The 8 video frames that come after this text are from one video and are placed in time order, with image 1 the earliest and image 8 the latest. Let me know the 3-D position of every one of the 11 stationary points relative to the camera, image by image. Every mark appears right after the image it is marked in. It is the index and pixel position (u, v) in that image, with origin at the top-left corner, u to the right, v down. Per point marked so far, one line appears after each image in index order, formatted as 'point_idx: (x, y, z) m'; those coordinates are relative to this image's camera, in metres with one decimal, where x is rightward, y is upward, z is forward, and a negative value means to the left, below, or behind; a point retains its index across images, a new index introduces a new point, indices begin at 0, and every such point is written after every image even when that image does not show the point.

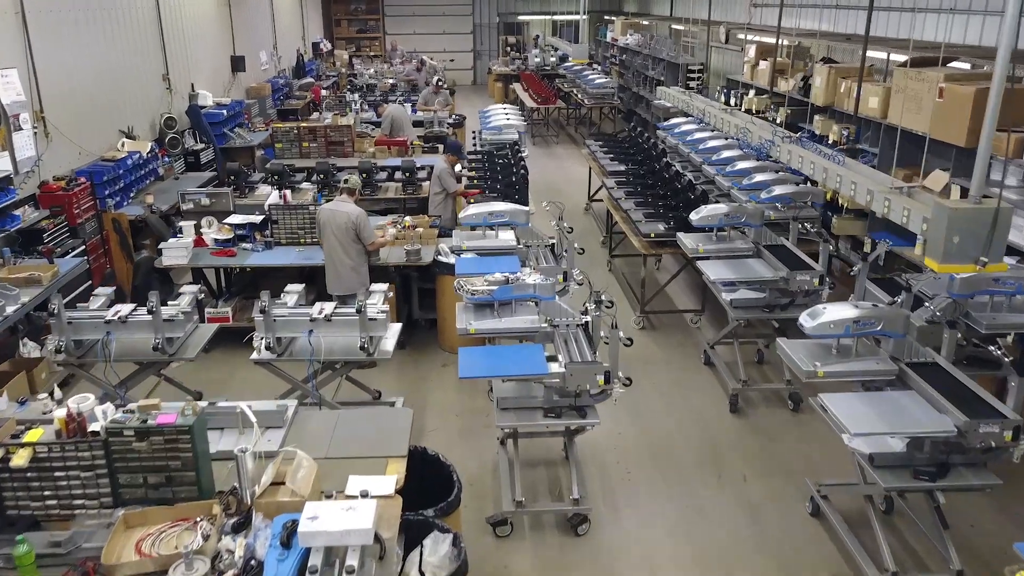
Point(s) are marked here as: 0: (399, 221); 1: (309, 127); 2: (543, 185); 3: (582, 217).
0: (-0.9, +0.5, +6.0) m
1: (-2.4, +1.9, +8.6) m
2: (+0.4, +1.5, +10.4) m
3: (+0.9, +0.9, +8.8) m
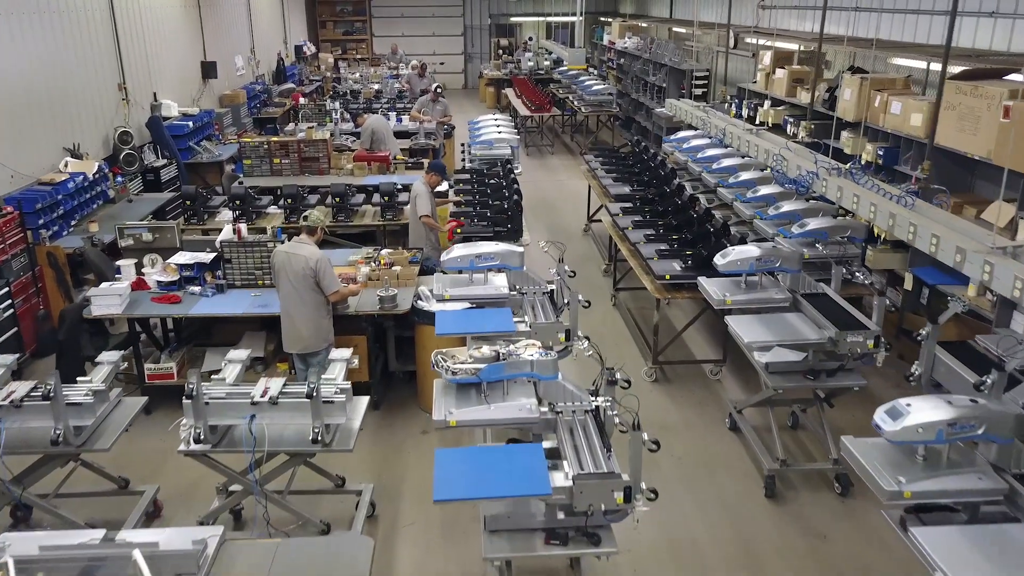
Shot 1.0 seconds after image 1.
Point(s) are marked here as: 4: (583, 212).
0: (-1.0, +0.2, +5.2) m
1: (-2.5, +1.6, +7.8) m
2: (+0.3, +1.1, +9.7) m
3: (+0.8, +0.5, +8.1) m
4: (+0.9, +0.9, +9.1) m
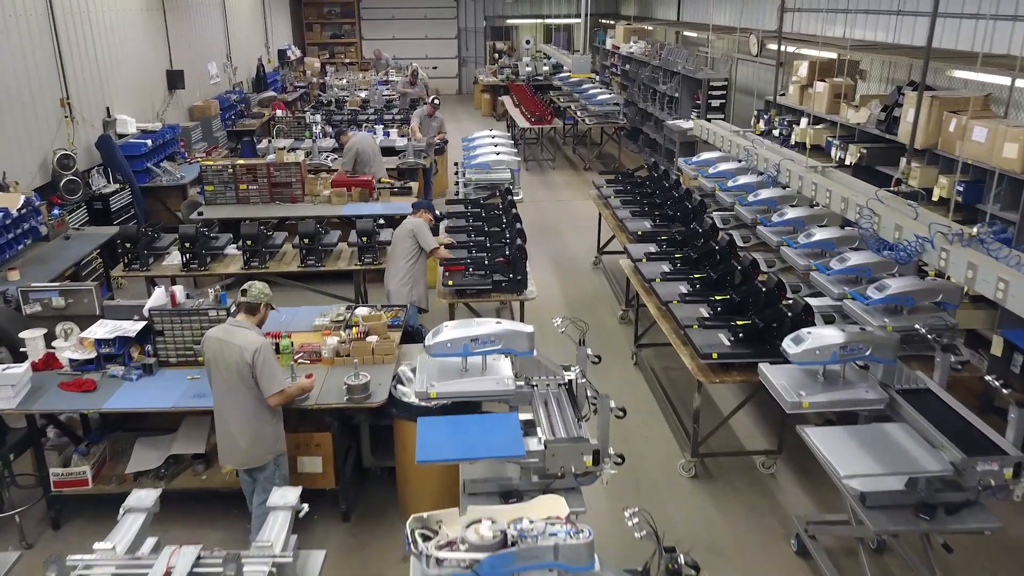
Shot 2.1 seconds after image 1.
0: (-1.0, -0.2, +4.2) m
1: (-2.5, +1.2, +6.8) m
2: (+0.3, +0.7, +8.7) m
3: (+0.8, +0.1, +7.1) m
4: (+0.9, +0.5, +8.1) m
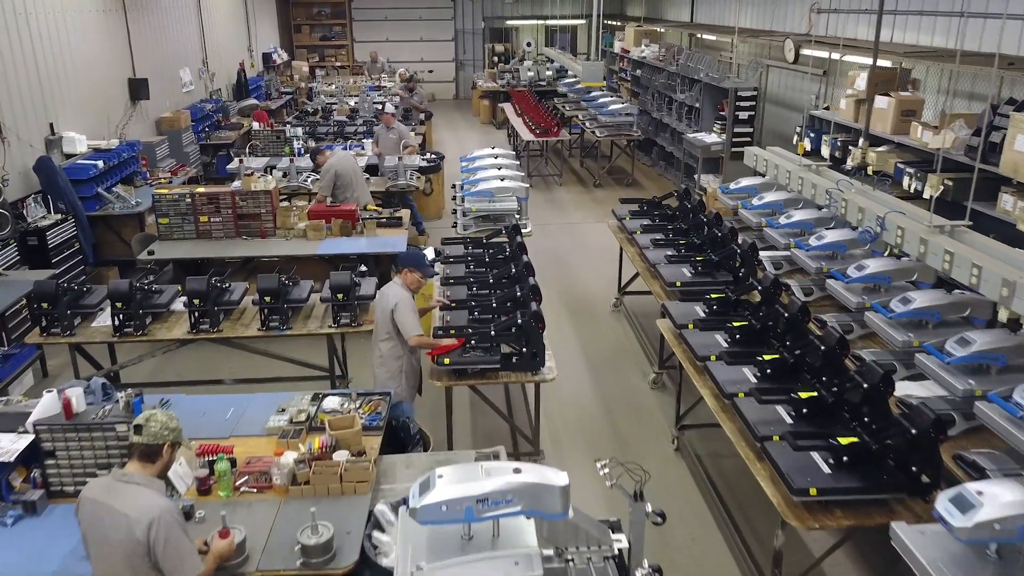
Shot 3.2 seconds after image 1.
0: (-0.9, -0.6, +3.2) m
1: (-2.4, +0.8, +5.8) m
2: (+0.4, +0.3, +7.7) m
3: (+0.9, -0.3, +6.1) m
4: (+0.9, +0.1, +7.1) m
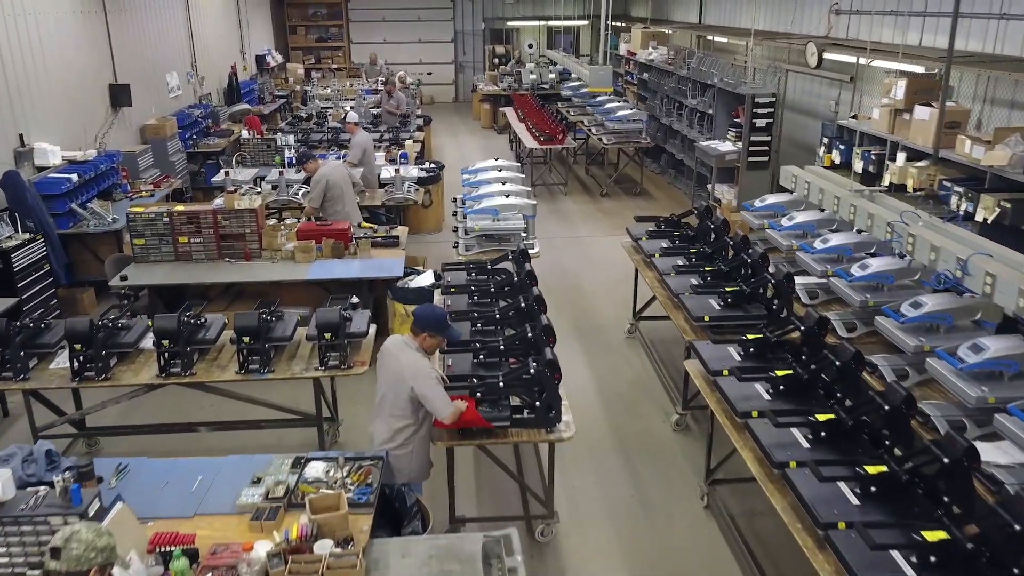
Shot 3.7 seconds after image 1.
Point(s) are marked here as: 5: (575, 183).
0: (-0.8, -0.8, +2.7) m
1: (-2.4, +0.6, +5.3) m
2: (+0.4, +0.1, +7.2) m
3: (+0.9, -0.5, +5.6) m
4: (+1.0, -0.1, +6.6) m
5: (+0.9, +1.5, +10.4) m
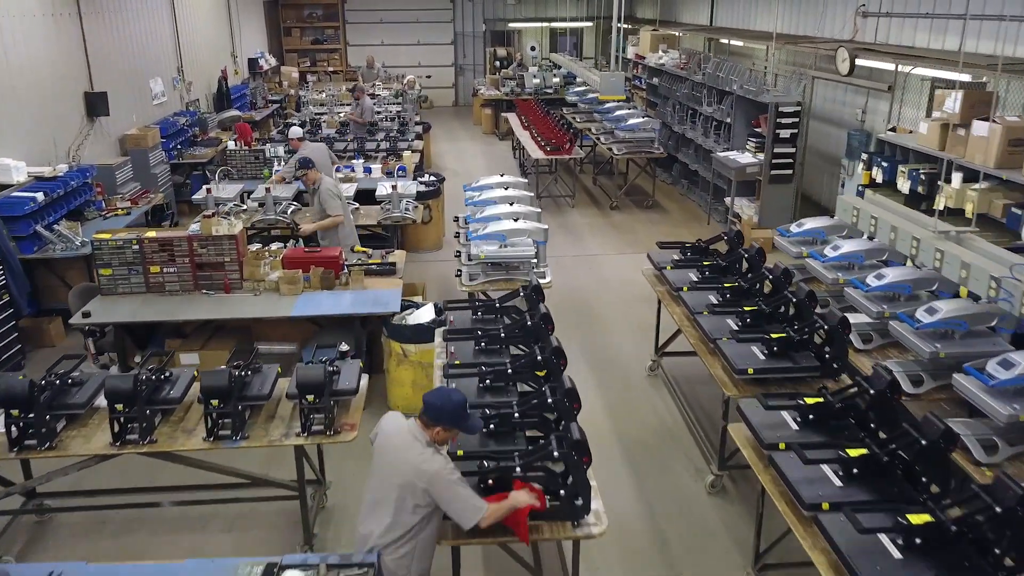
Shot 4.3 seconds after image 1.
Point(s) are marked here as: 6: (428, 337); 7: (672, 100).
0: (-0.8, -1.0, +2.2) m
1: (-2.3, +0.3, +4.8) m
2: (+0.5, -0.1, +6.7) m
3: (+1.0, -0.7, +5.1) m
4: (+1.0, -0.3, +6.1) m
5: (+1.0, +1.3, +9.9) m
6: (-0.5, -0.3, +4.6) m
7: (+2.3, +2.7, +10.3) m
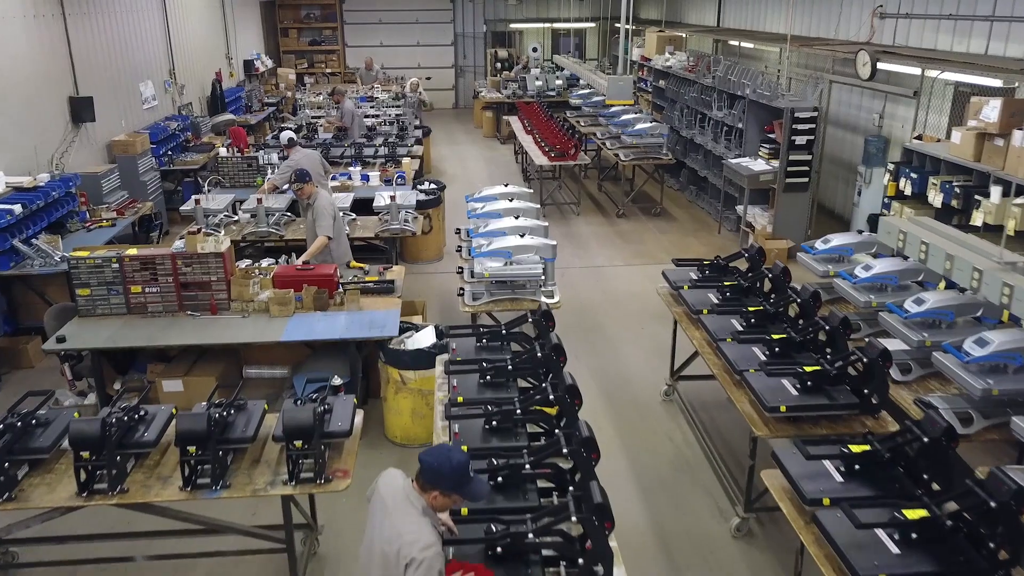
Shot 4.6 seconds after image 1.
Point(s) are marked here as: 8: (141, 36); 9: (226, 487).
0: (-0.7, -1.2, +1.8) m
1: (-2.3, +0.2, +4.5) m
2: (+0.5, -0.2, +6.3) m
3: (+1.0, -0.8, +4.8) m
4: (+1.1, -0.4, +5.8) m
5: (+1.0, +1.1, +9.6) m
6: (-0.5, -0.4, +4.3) m
7: (+2.3, +2.5, +10.0) m
8: (-4.5, +3.1, +8.9) m
9: (-1.2, -0.8, +3.0) m
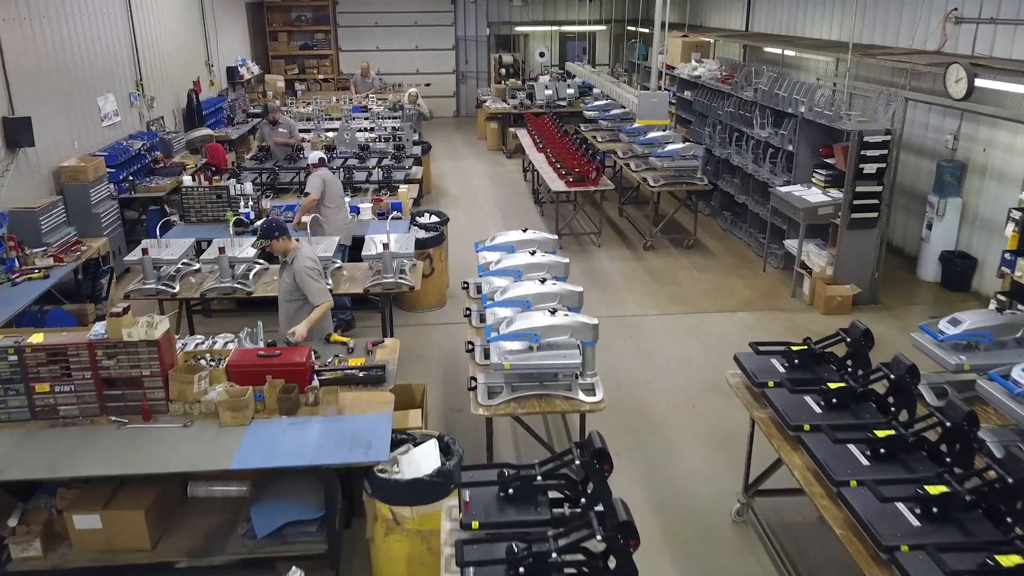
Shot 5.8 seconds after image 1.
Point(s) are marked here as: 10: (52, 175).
0: (-0.6, -1.6, +0.7) m
1: (-2.1, -0.3, +3.3) m
2: (+0.7, -0.7, +5.2) m
3: (+1.1, -1.3, +3.6) m
4: (+1.2, -0.9, +4.6) m
5: (+1.1, +0.7, +8.4) m
6: (-0.3, -0.9, +3.2) m
7: (+2.4, +2.1, +8.9) m
8: (-4.4, +2.6, +7.8) m
9: (-1.0, -1.3, +1.8) m
10: (-4.2, +1.0, +6.6) m
